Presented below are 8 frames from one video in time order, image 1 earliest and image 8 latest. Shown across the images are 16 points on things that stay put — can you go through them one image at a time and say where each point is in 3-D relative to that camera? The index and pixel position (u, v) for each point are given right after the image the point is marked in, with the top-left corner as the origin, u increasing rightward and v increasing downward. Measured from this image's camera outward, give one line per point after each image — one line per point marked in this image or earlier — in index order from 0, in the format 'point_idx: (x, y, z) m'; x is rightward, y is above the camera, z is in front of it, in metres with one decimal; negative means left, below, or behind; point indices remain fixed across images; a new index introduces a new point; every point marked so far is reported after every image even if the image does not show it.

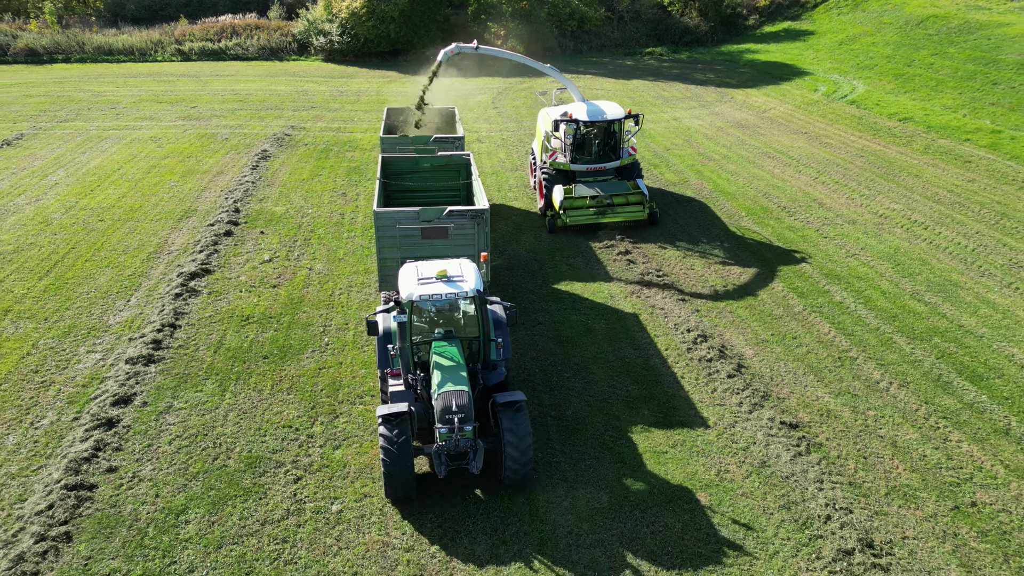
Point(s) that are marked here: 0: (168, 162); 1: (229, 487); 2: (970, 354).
0: (-8.4, +3.1, +18.2) m
1: (-2.8, -2.0, +7.5) m
2: (+5.9, -0.8, +9.6) m
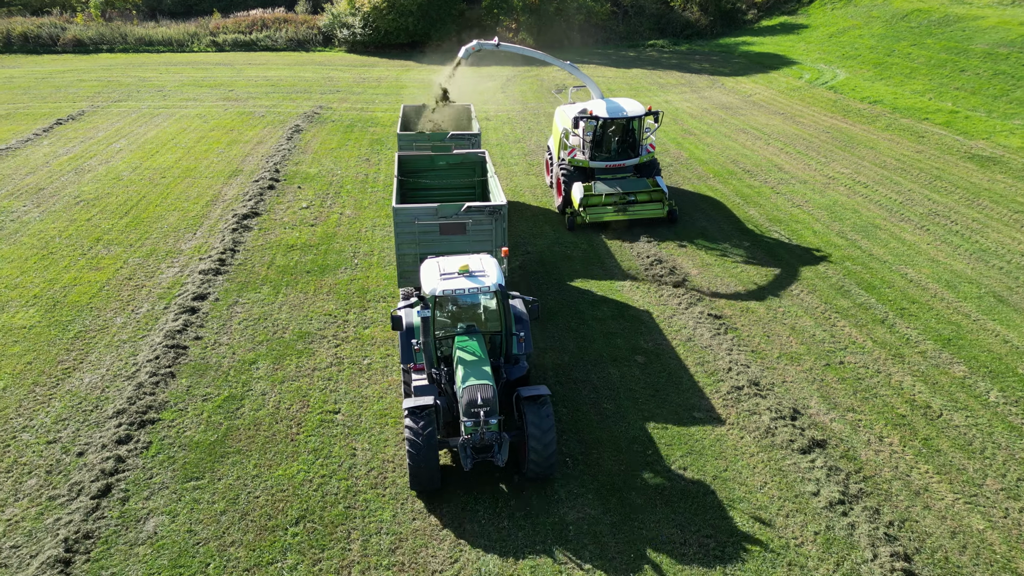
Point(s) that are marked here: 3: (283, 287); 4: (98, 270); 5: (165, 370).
0: (-8.3, +4.3, +20.8) m
1: (-3.0, -0.8, +10.0) m
2: (+5.7, +0.3, +11.9) m
3: (-3.6, 0.0, +11.7) m
4: (-6.8, +0.3, +12.2) m
5: (-4.4, -1.0, +9.3) m
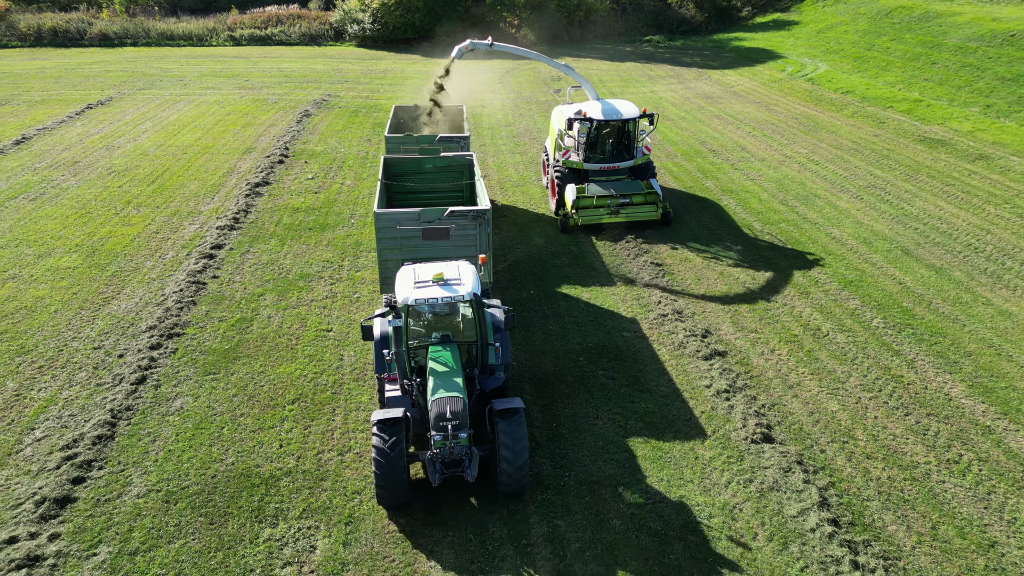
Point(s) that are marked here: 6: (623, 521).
0: (-8.6, +5.2, +22.8) m
1: (-3.5, +0.1, +11.8) m
2: (+5.3, +1.1, +13.6) m
3: (-4.1, +0.9, +13.5) m
4: (-7.3, +1.2, +14.1) m
5: (-4.9, -0.2, +11.2) m
6: (+1.1, -2.2, +7.1) m
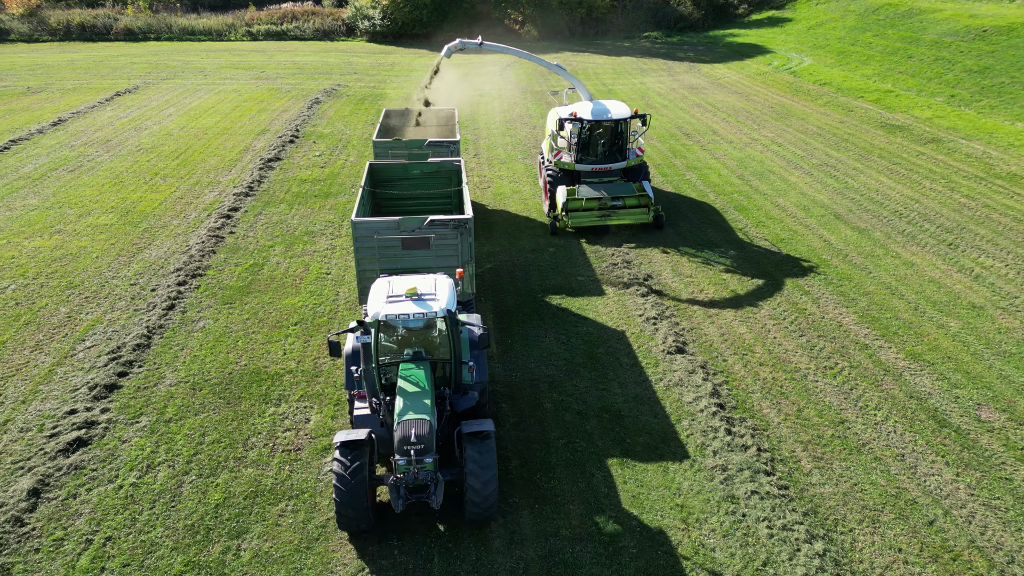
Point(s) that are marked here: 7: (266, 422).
0: (-8.8, +6.1, +24.7) m
1: (-4.0, +0.9, +13.6) m
2: (+4.9, +1.8, +15.3) m
3: (-4.5, +1.7, +15.4) m
4: (-7.7, +2.0, +16.0) m
5: (-5.3, +0.7, +13.0) m
6: (+0.5, -1.4, +8.8) m
7: (-2.8, -1.5, +8.4) m
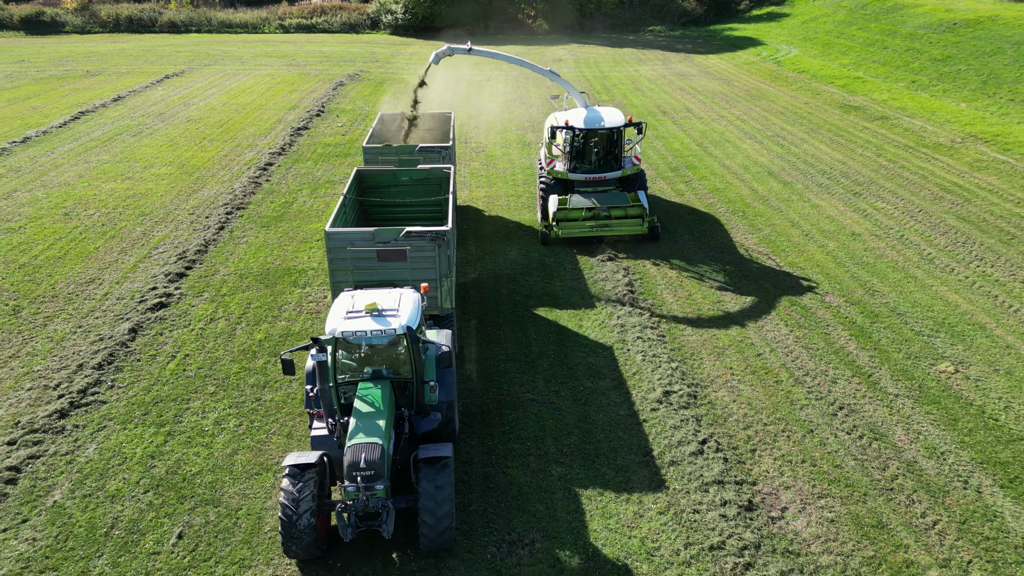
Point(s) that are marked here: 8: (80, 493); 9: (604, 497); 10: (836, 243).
0: (-8.7, +7.6, +27.9) m
1: (-4.3, +2.3, +16.7) m
2: (+4.6, +3.1, +18.0) m
3: (-4.8, +3.1, +18.5) m
4: (-7.9, +3.5, +19.2) m
5: (-5.7, +2.1, +16.1) m
6: (0.0, -0.1, +11.7) m
7: (-3.4, -0.1, +11.5) m
8: (-4.3, -2.0, +7.4) m
9: (+0.9, -2.0, +7.3) m
10: (+5.7, +0.8, +13.1) m
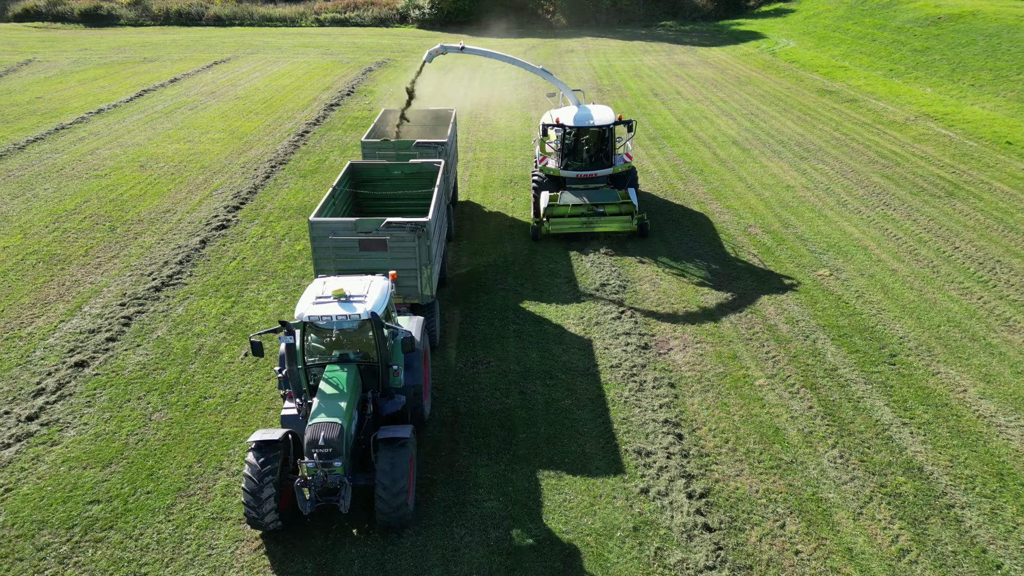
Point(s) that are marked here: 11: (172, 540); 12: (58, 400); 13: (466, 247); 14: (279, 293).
0: (-8.2, +9.1, +31.1) m
1: (-4.4, +3.7, +19.7) m
2: (+4.6, +4.4, +20.8) m
3: (-4.7, +4.6, +21.5) m
4: (-7.9, +5.0, +22.4) m
5: (-5.8, +3.5, +19.3) m
6: (-0.3, +1.2, +14.7) m
7: (-3.6, +1.3, +14.5) m
8: (-4.7, -0.6, +10.4) m
9: (+0.4, -0.7, +10.2) m
10: (+5.5, +2.0, +15.8) m
11: (-3.1, -2.3, +6.8) m
12: (-5.4, -1.3, +8.8) m
13: (-0.9, +0.8, +13.6) m
14: (-3.6, -0.1, +11.6) m
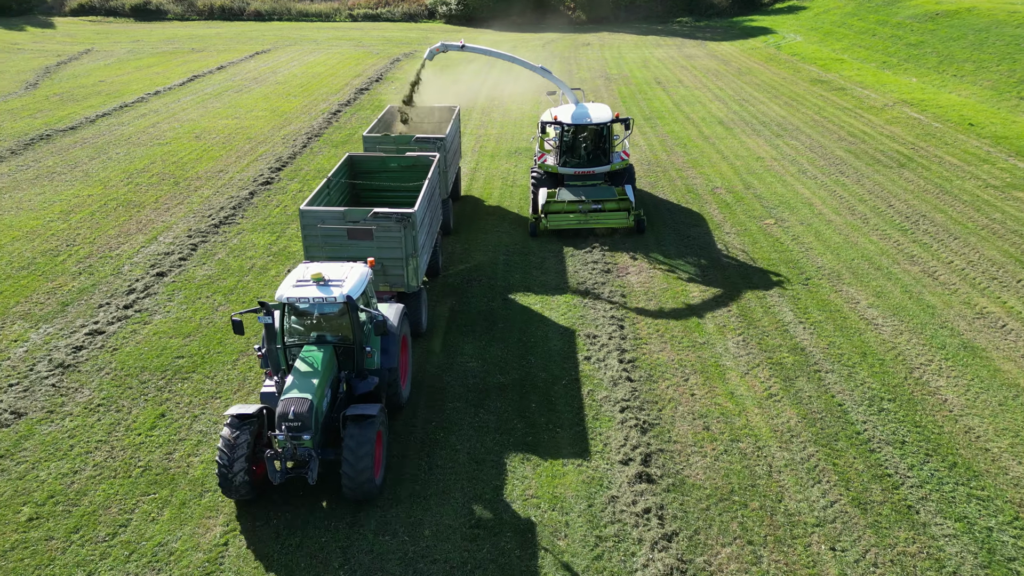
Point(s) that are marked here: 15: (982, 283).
0: (-7.5, +10.4, +33.8) m
1: (-4.1, +4.9, +22.3) m
2: (+4.9, +5.4, +23.0) m
3: (-4.4, +5.8, +24.1) m
4: (-7.5, +6.2, +25.0) m
5: (-5.5, +4.7, +21.9) m
6: (-0.3, +2.3, +17.1) m
7: (-3.6, +2.4, +17.0) m
8: (-4.9, +0.6, +13.0) m
9: (+0.3, +0.4, +12.6) m
10: (+5.6, +3.0, +18.0) m
11: (-3.4, -1.1, +9.3) m
12: (-5.6, -0.1, +11.4) m
13: (-0.9, +1.9, +16.1) m
14: (-3.8, +1.1, +14.1) m
15: (+7.4, +0.1, +11.6) m
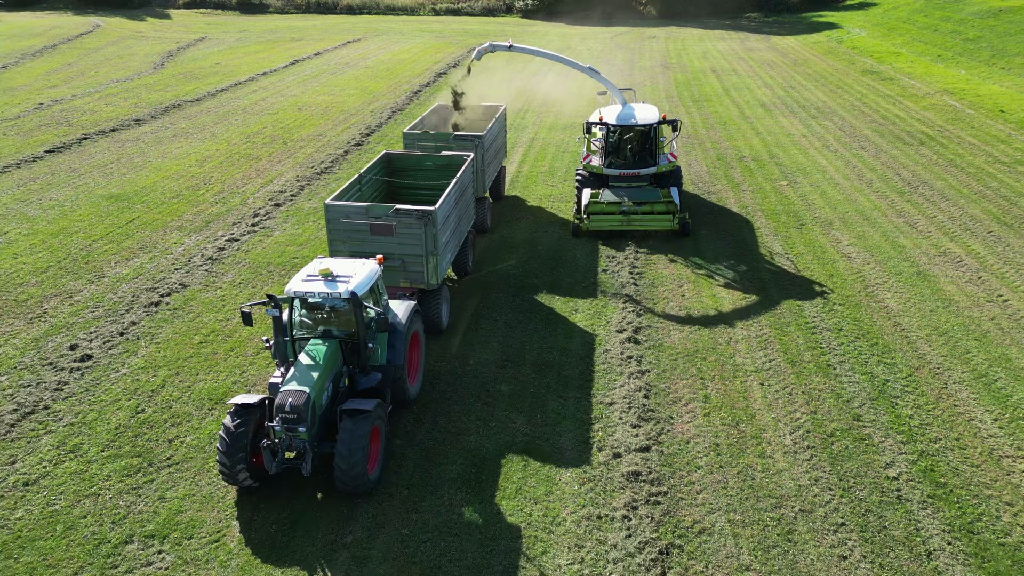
0: (-4.1, +11.9, +37.0) m
1: (-2.1, +6.3, +25.3) m
2: (+7.0, +6.4, +25.1) m
3: (-2.2, +7.2, +27.1) m
4: (-5.1, +7.8, +28.4) m
5: (-3.6, +6.2, +25.0) m
6: (+1.1, +3.6, +19.7) m
7: (-2.2, +3.8, +20.0) m
8: (-3.9, +2.0, +16.1) m
9: (+1.2, +1.6, +15.2) m
10: (+7.0, +4.1, +20.1) m
11: (-2.9, +0.2, +12.3) m
12: (-4.8, +1.3, +14.6) m
13: (+0.4, +3.2, +18.8) m
14: (-2.7, +2.5, +17.1) m
15: (+8.1, +1.0, +13.6) m
